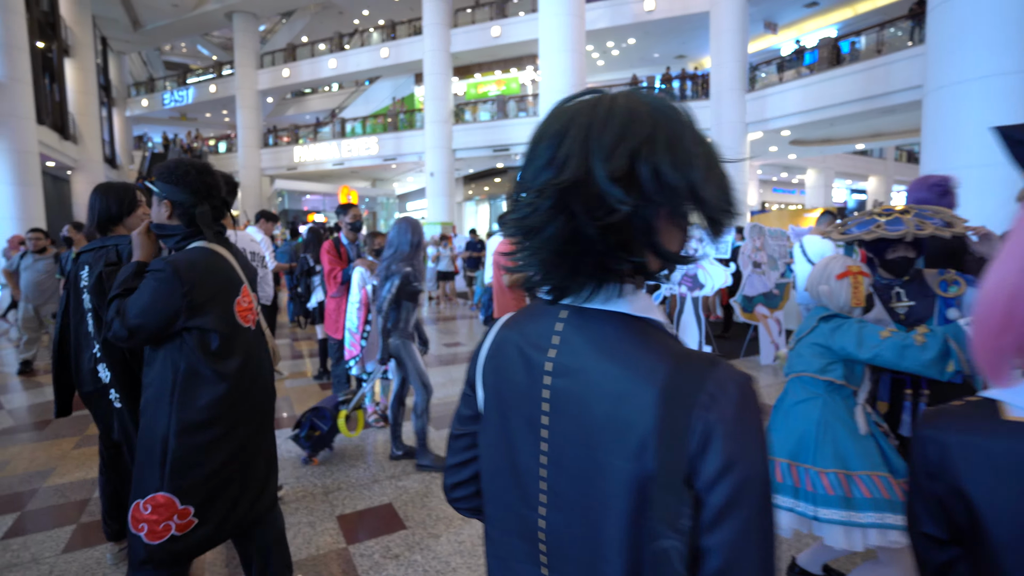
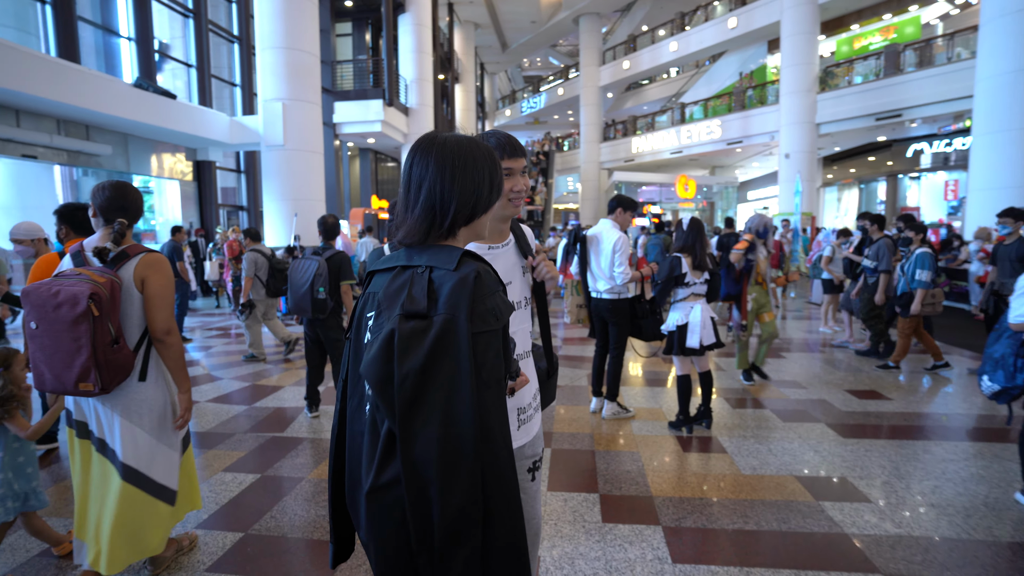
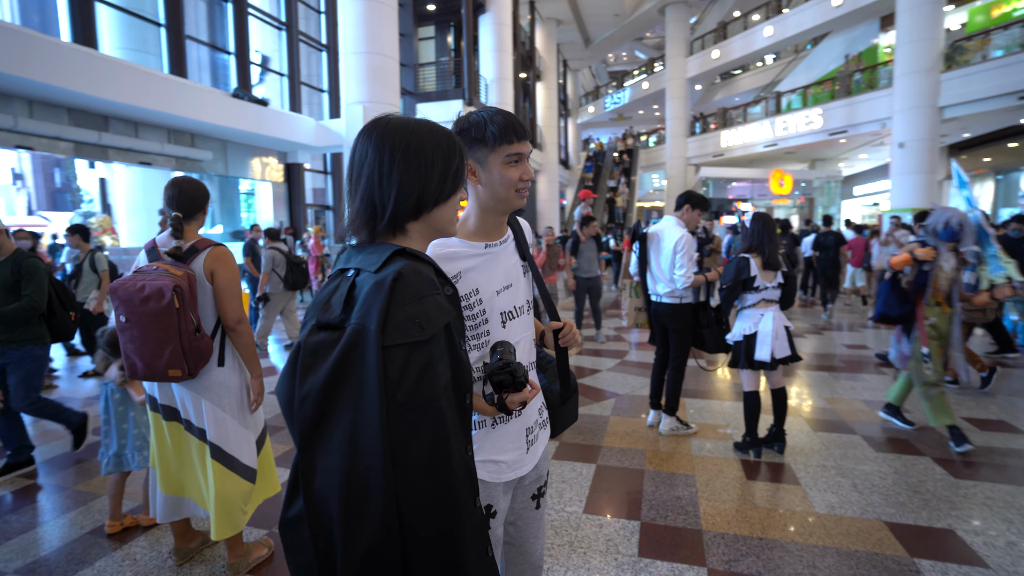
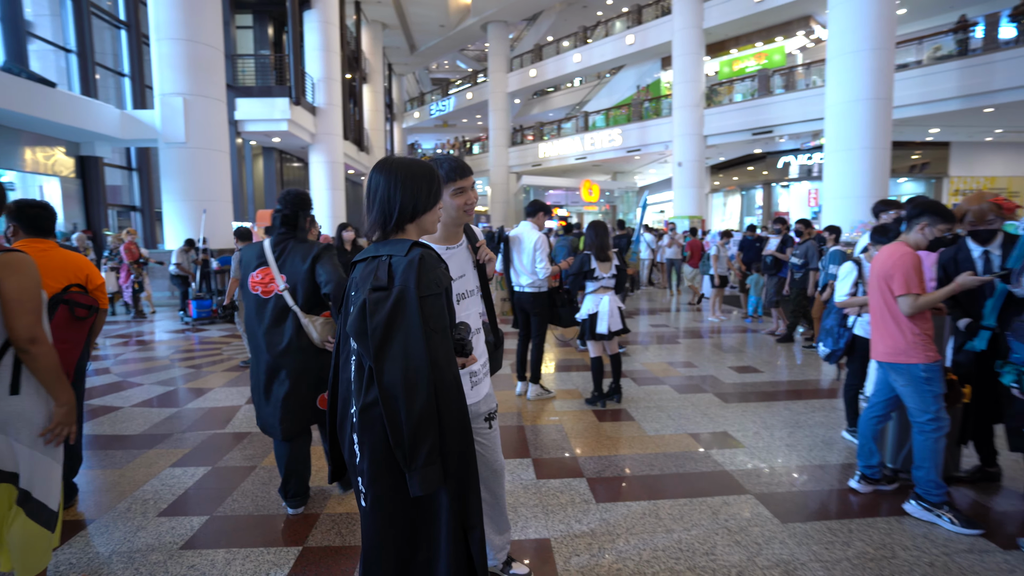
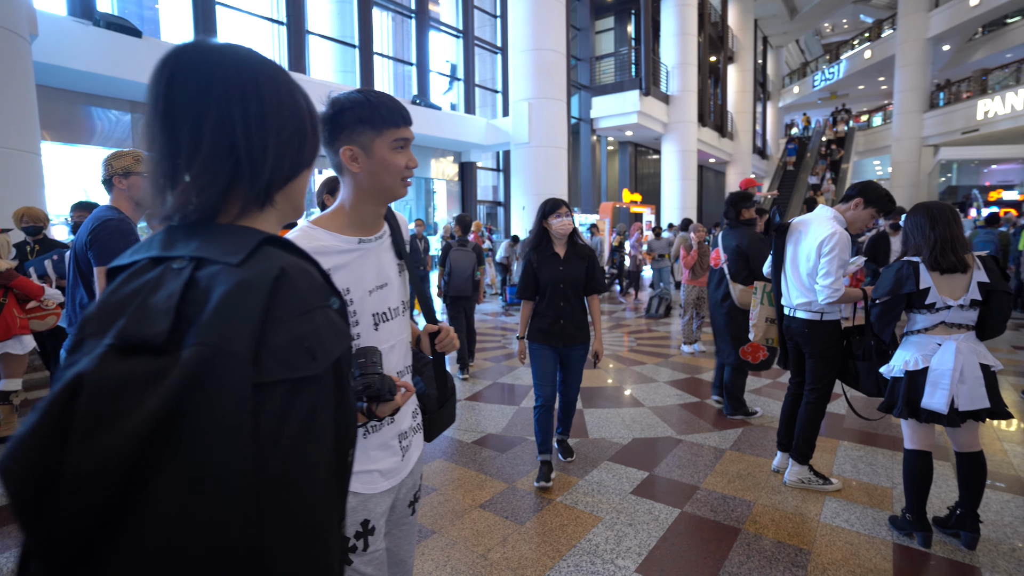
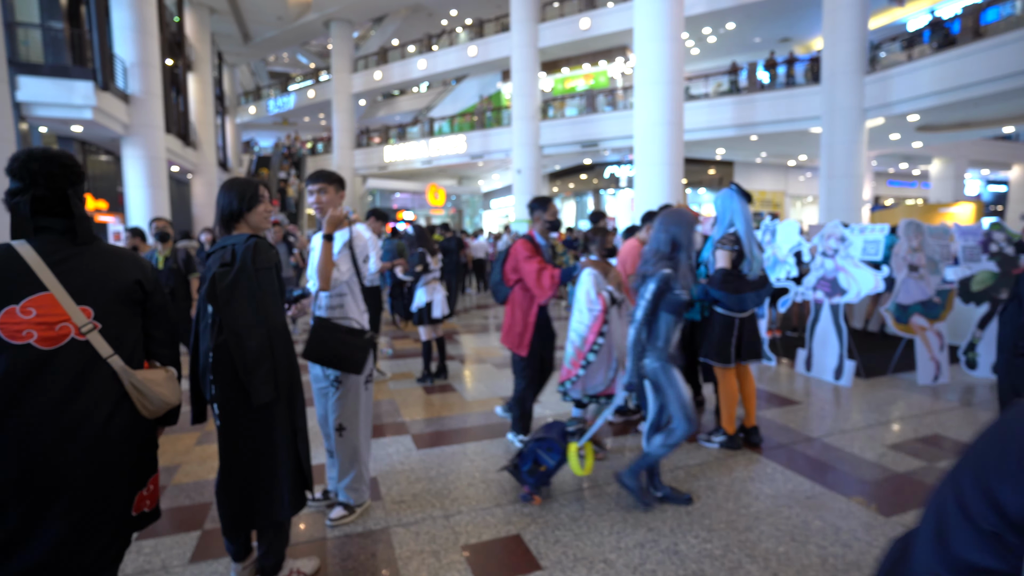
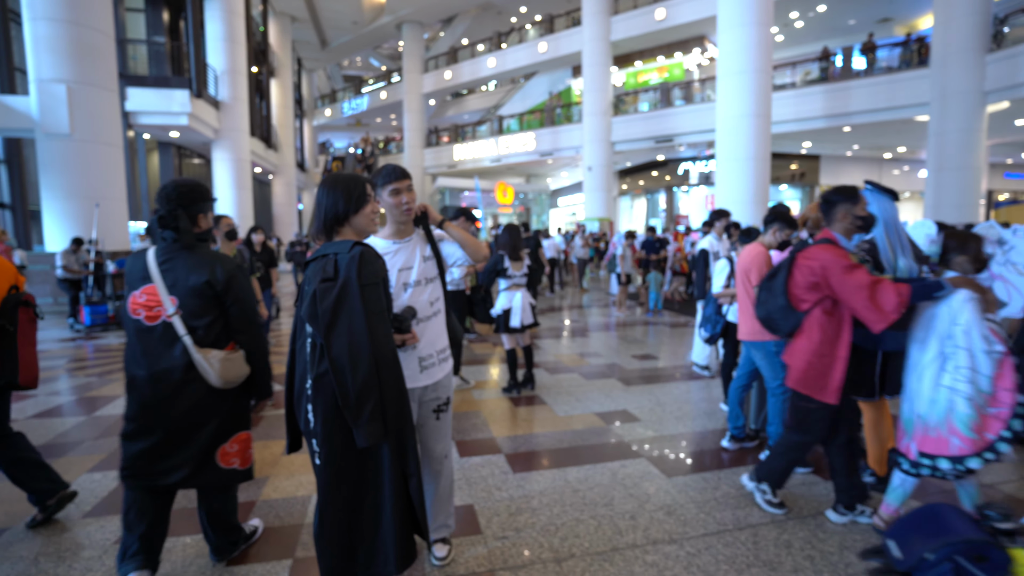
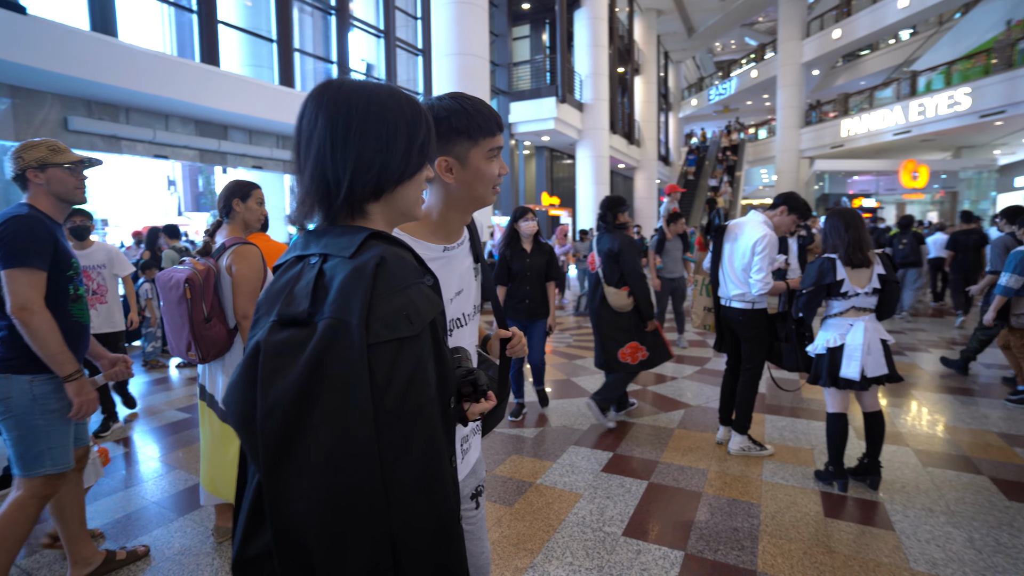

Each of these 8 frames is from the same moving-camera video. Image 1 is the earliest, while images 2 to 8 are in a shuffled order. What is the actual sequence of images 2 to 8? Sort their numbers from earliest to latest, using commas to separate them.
6, 7, 4, 2, 3, 8, 5
